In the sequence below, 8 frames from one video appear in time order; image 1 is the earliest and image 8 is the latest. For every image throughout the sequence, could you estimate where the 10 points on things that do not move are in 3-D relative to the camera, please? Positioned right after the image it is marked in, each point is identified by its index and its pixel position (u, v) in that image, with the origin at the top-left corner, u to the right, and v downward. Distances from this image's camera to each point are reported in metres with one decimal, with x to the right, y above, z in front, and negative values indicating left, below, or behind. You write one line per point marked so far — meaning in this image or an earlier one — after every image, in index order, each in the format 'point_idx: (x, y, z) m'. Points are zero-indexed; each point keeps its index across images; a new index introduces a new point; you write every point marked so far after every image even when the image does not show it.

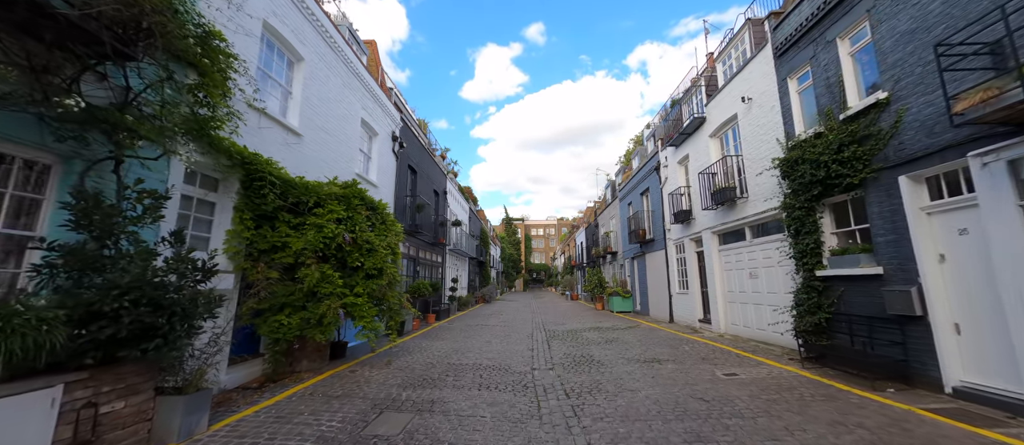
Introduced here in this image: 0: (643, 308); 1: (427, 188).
0: (+5.1, -3.3, +14.2) m
1: (-3.1, +1.3, +13.6) m
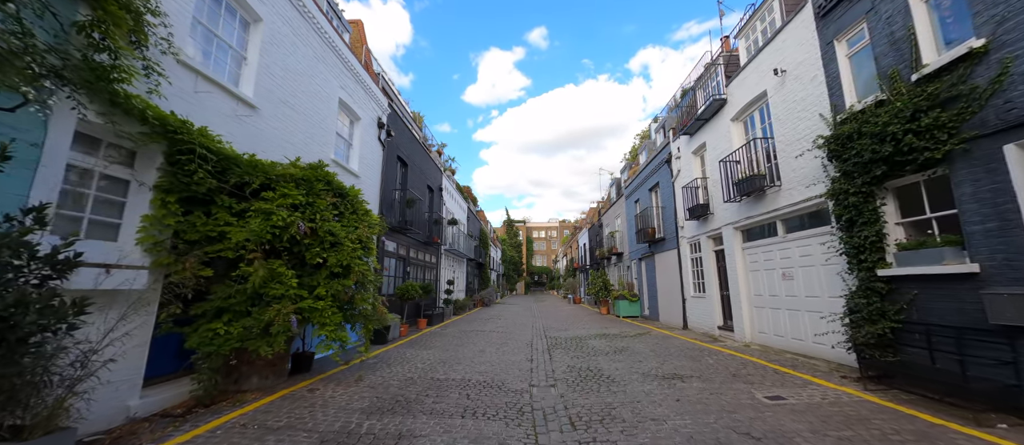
0: (+5.0, -3.3, +13.2) m
1: (-3.2, +1.4, +12.6) m
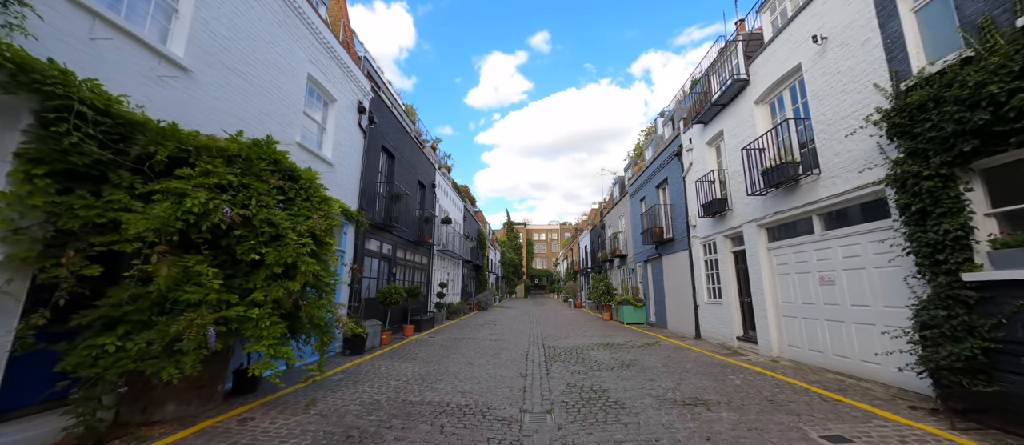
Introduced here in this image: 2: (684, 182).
0: (+4.9, -3.3, +12.2) m
1: (-3.3, +1.4, +11.7) m
2: (+4.7, +1.1, +10.0) m
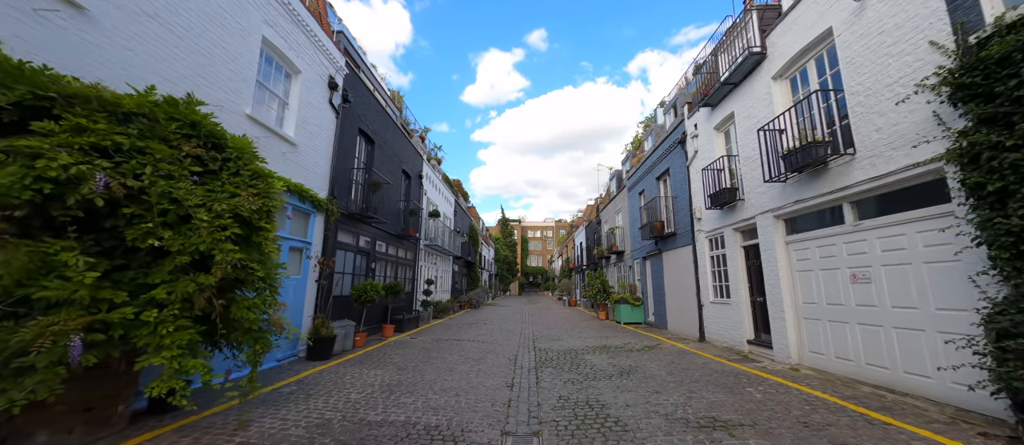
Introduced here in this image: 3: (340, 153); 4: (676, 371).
0: (+4.6, -3.1, +11.5) m
1: (-3.6, +1.7, +10.8) m
2: (+4.5, +1.3, +9.3) m
3: (-3.7, +1.5, +7.9) m
4: (+2.6, -2.3, +5.8) m
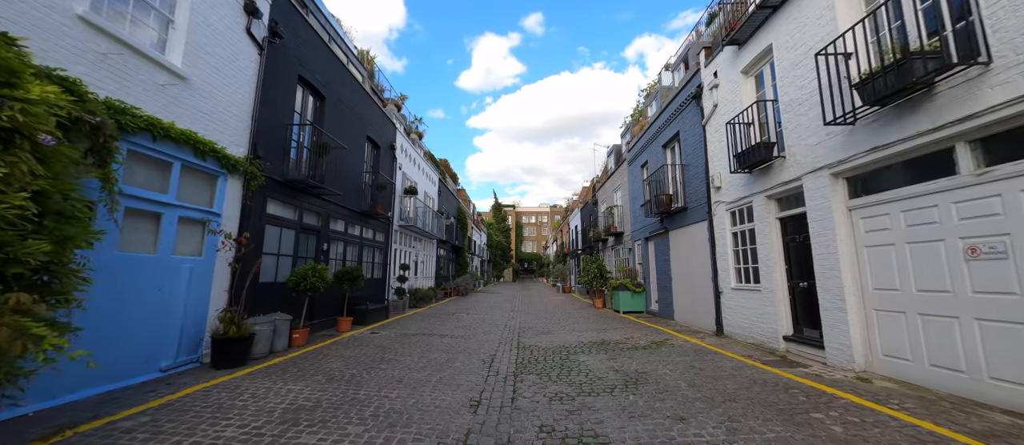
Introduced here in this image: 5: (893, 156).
0: (+4.1, -2.4, +10.0) m
1: (-4.0, +2.3, +9.1) m
2: (+4.0, +1.9, +7.7) m
3: (-4.1, +2.0, +6.2) m
4: (+2.2, -1.9, +4.3) m
5: (+4.0, +0.7, +3.8) m
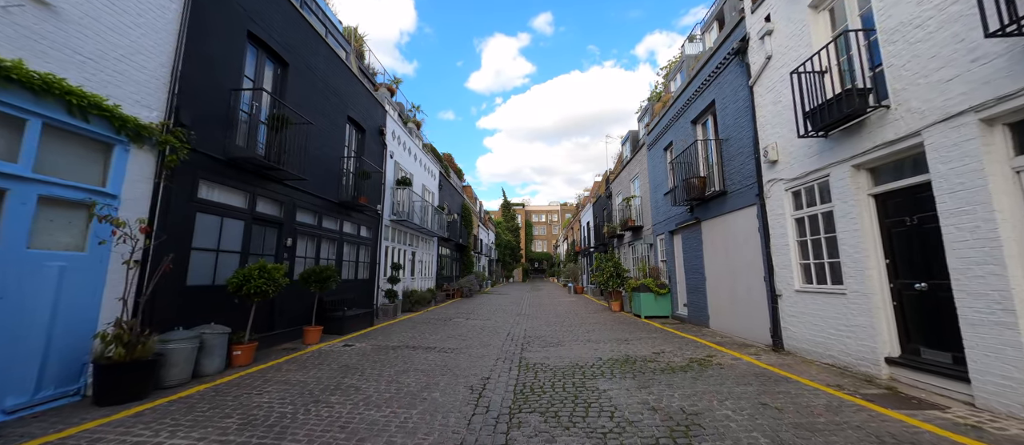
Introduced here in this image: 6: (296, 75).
0: (+4.2, -2.1, +8.5) m
1: (-4.0, +2.5, +7.8) m
2: (+4.0, +2.2, +6.1) m
3: (-4.2, +2.2, +4.9) m
4: (+2.1, -1.6, +2.8) m
5: (+3.9, +1.0, +2.3) m
6: (-4.1, +2.8, +6.9) m
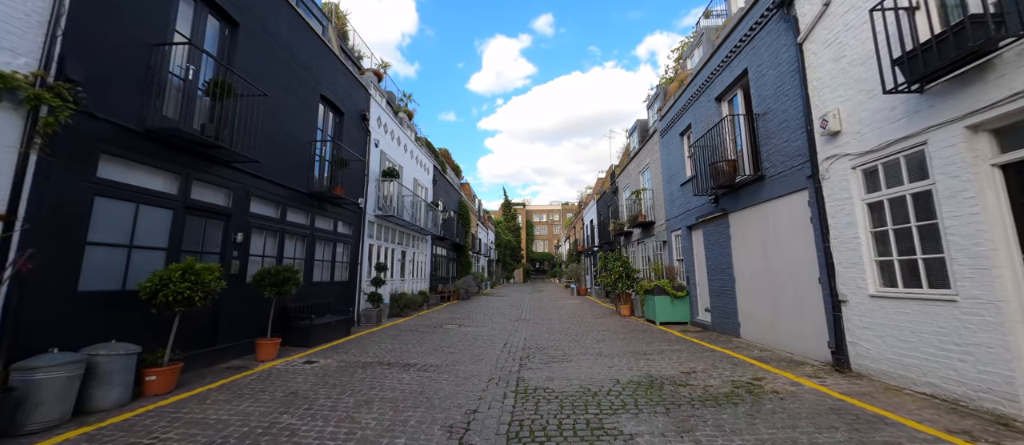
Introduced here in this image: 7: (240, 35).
0: (+4.2, -2.0, +7.3) m
1: (-4.1, +2.6, +6.7) m
2: (+3.9, +2.3, +5.0) m
3: (-4.3, +2.3, +3.8) m
4: (+2.0, -1.5, +1.6) m
5: (+3.8, +1.1, +1.2) m
6: (-4.2, +2.9, +5.8) m
7: (-4.2, +2.9, +5.6) m
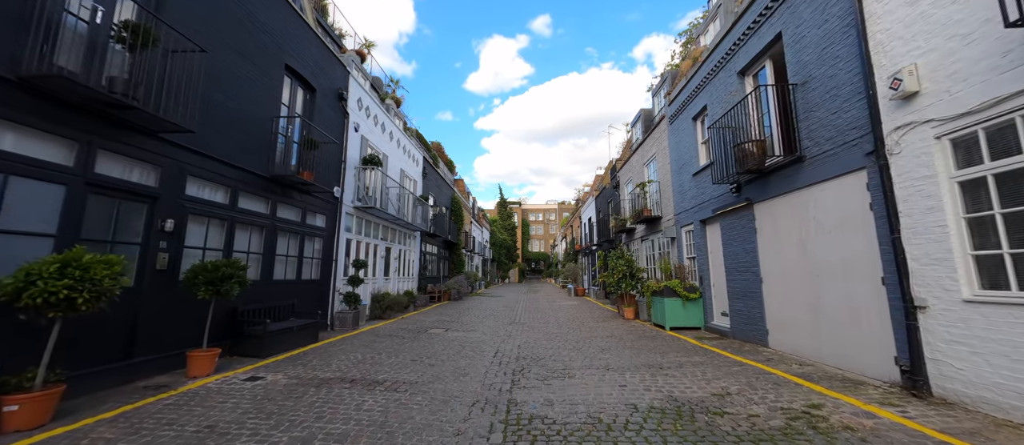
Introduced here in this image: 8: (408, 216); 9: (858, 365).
0: (+4.0, -1.8, +6.4) m
1: (-4.2, +2.8, +5.7) m
2: (+3.8, +2.5, +4.1) m
3: (-4.3, +2.5, +2.8) m
4: (+2.0, -1.3, +0.7) m
5: (+3.7, +1.3, +0.2) m
6: (-4.2, +3.1, +4.7) m
7: (-4.2, +3.1, +4.6) m
8: (-3.5, +0.2, +12.4) m
9: (+3.9, -1.6, +4.1) m
